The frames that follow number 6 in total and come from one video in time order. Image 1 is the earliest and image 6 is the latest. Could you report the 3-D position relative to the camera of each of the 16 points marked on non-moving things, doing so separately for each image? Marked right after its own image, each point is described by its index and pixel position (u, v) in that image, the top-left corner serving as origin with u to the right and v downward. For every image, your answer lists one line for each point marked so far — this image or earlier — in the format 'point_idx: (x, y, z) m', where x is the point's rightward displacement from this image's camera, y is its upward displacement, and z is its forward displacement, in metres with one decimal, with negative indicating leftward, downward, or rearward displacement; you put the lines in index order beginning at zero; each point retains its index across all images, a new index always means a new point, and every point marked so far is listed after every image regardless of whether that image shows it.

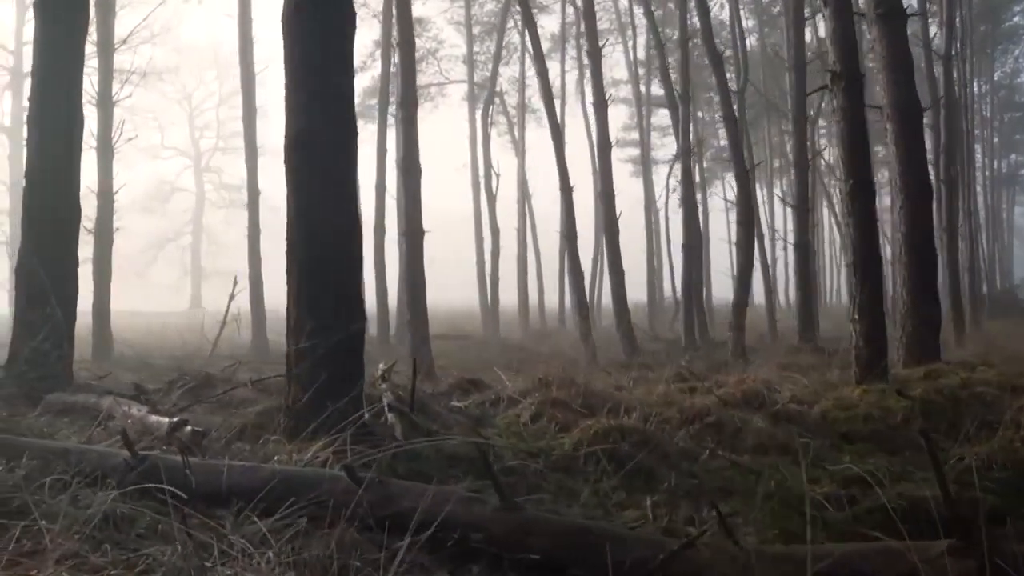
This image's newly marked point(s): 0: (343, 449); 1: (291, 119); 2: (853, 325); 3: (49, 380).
0: (-0.9, -0.9, +4.6) m
1: (-1.5, +1.1, +5.6) m
2: (+3.4, -0.4, +8.3) m
3: (-4.2, -0.9, +7.4) m
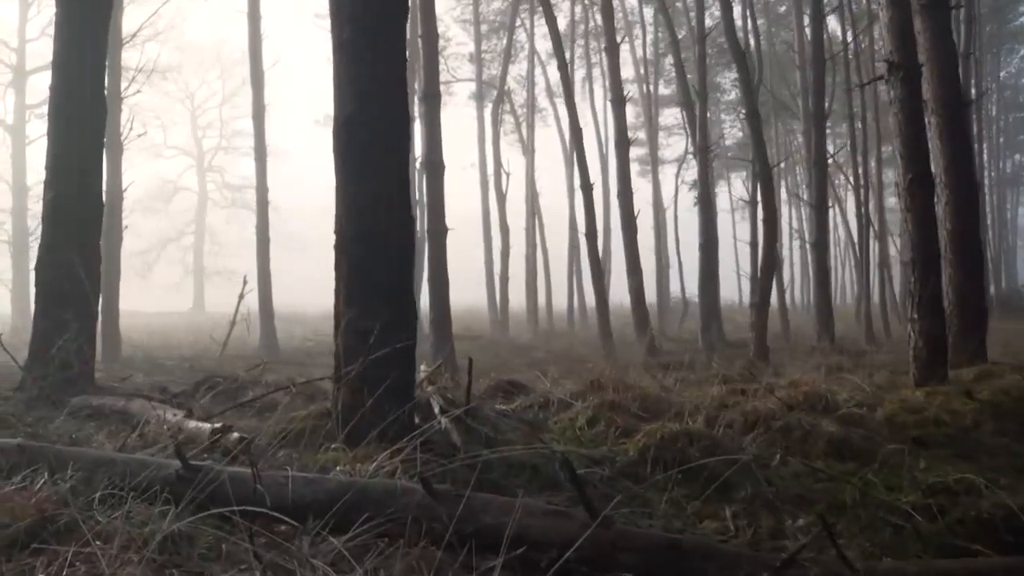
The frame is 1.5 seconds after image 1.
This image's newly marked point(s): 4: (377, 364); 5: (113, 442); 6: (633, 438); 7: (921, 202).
0: (-0.5, -0.9, +4.2) m
1: (-1.1, +1.2, +5.2) m
2: (+3.8, -0.3, +7.9) m
3: (-3.7, -0.8, +7.0) m
4: (-0.8, -0.5, +5.0) m
5: (-2.5, -1.0, +5.1) m
6: (+0.9, -1.1, +5.9) m
7: (+3.9, +0.8, +7.8) m
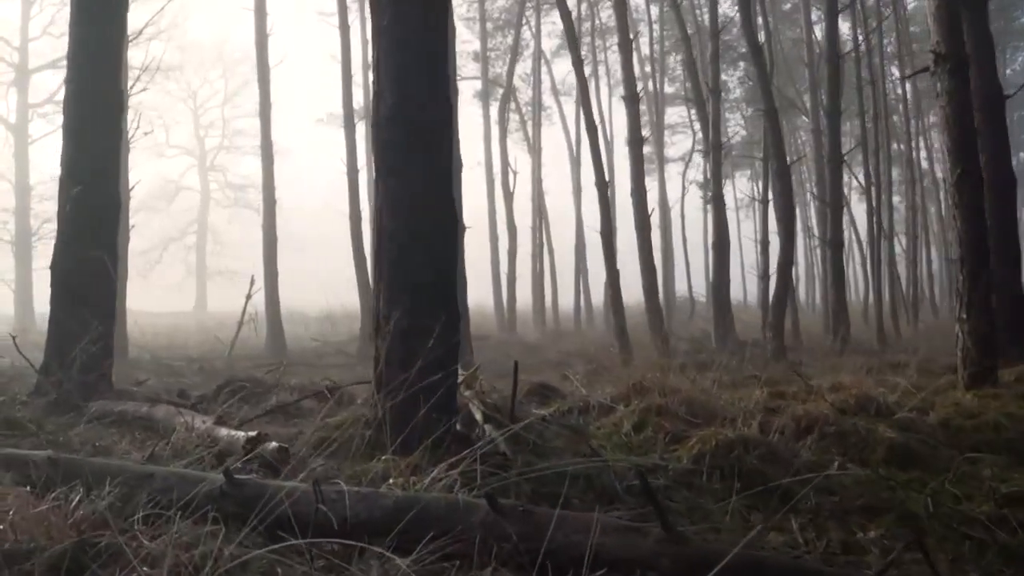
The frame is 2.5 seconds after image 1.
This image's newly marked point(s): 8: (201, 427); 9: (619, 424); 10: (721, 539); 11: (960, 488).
0: (-0.2, -0.9, +4.0) m
1: (-0.8, +1.2, +5.0) m
2: (+4.1, -0.3, +7.6) m
3: (-3.4, -0.8, +6.7) m
4: (-0.5, -0.5, +4.7) m
5: (-2.2, -1.0, +4.8) m
6: (+1.2, -1.1, +5.6) m
7: (+4.2, +0.8, +7.5) m
8: (-2.0, -0.9, +5.1) m
9: (+0.8, -1.0, +5.9) m
10: (+1.1, -1.3, +4.1) m
11: (+2.9, -1.3, +5.2) m
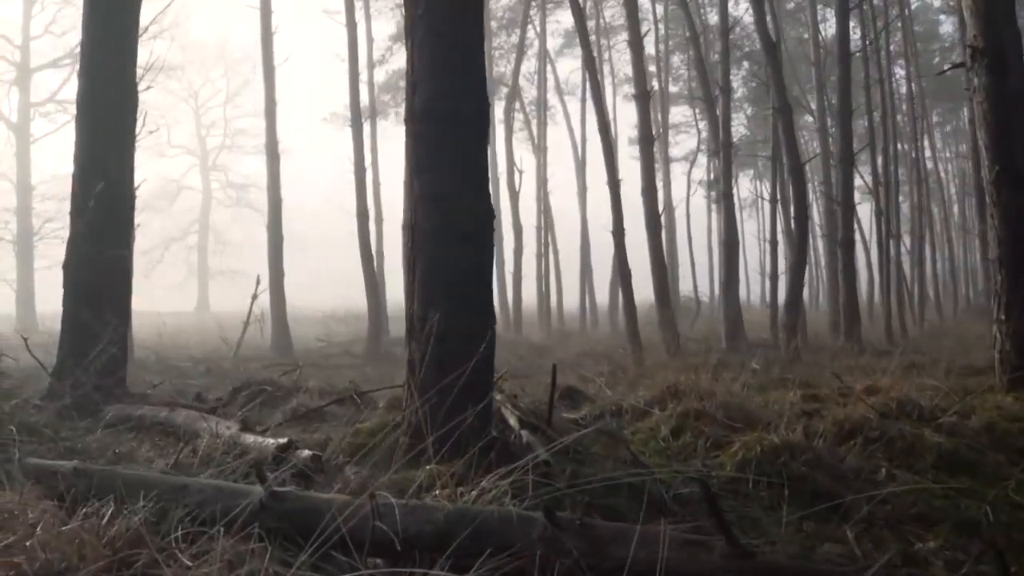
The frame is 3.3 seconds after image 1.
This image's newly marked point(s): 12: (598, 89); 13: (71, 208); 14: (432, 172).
0: (0.0, -0.9, +3.8) m
1: (-0.6, +1.2, +4.8) m
2: (+4.4, -0.3, +7.4) m
3: (-3.2, -0.8, +6.5) m
4: (-0.3, -0.5, +4.5) m
5: (-2.0, -1.0, +4.6) m
6: (+1.4, -1.1, +5.4) m
7: (+4.4, +0.8, +7.3) m
8: (-1.7, -0.9, +4.9) m
9: (+1.0, -1.0, +5.7) m
10: (+1.3, -1.3, +3.9) m
11: (+3.1, -1.3, +5.0) m
12: (+1.7, +4.0, +16.5) m
13: (-3.8, +0.7, +7.1) m
14: (-0.5, +0.7, +4.7) m
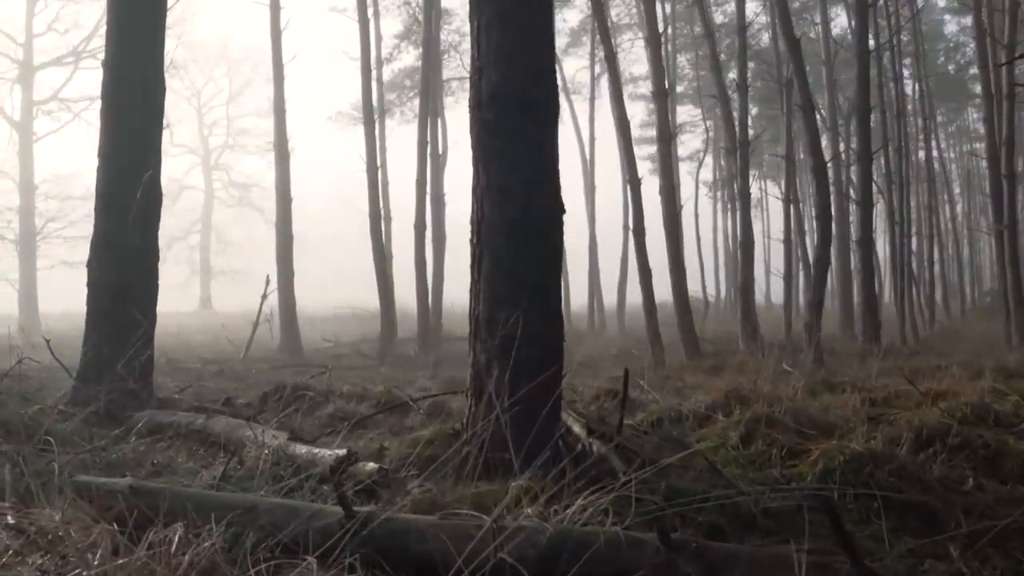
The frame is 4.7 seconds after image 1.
0: (+0.4, -0.9, +3.4) m
1: (-0.2, +1.2, +4.4) m
2: (+4.8, -0.3, +7.1) m
3: (-2.8, -0.8, +6.2) m
4: (+0.1, -0.5, +4.2) m
5: (-1.6, -1.0, +4.3) m
6: (+1.8, -1.1, +5.0) m
7: (+4.8, +0.8, +7.0) m
8: (-1.3, -0.9, +4.6) m
9: (+1.4, -1.0, +5.4) m
10: (+1.7, -1.3, +3.6) m
11: (+3.5, -1.3, +4.7) m
12: (+2.1, +4.0, +16.2) m
13: (-3.4, +0.7, +6.8) m
14: (-0.1, +0.7, +4.3) m
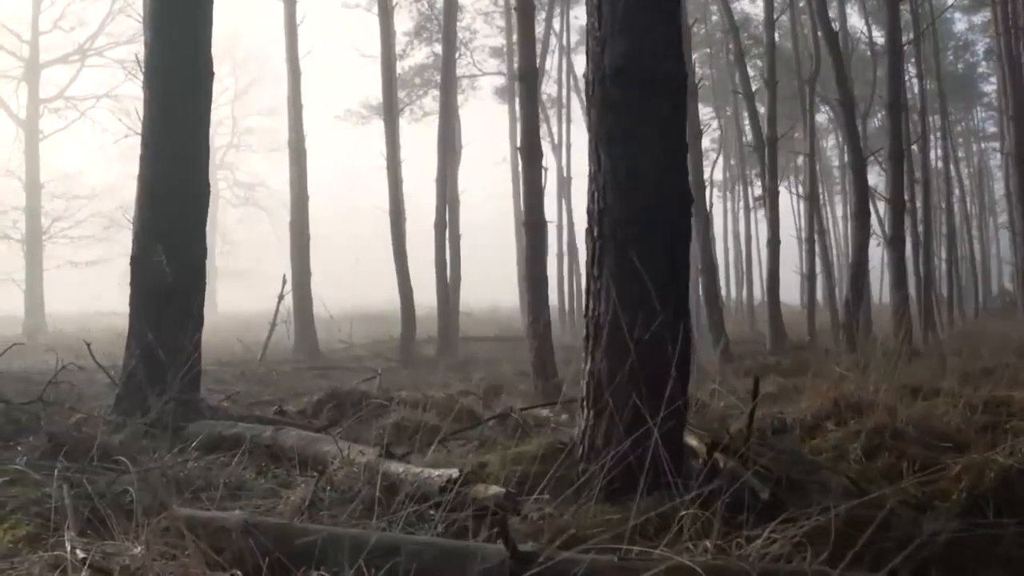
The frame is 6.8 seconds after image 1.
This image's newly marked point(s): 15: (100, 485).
0: (+1.0, -0.8, +2.9) m
1: (+0.4, +1.2, +3.9) m
2: (+5.3, -0.3, +6.6) m
3: (-2.2, -0.8, +5.7) m
4: (+0.7, -0.4, +3.7) m
5: (-1.0, -0.9, +3.8) m
6: (+2.4, -1.0, +4.5) m
7: (+5.4, +0.8, +6.5) m
8: (-0.8, -0.9, +4.1) m
9: (+2.0, -1.0, +4.9) m
10: (+2.3, -1.2, +3.1) m
11: (+4.1, -1.3, +4.2) m
12: (+2.7, +4.0, +15.7) m
13: (-2.8, +0.7, +6.3) m
14: (+0.5, +0.7, +3.8) m
15: (-1.9, -0.9, +3.7) m
